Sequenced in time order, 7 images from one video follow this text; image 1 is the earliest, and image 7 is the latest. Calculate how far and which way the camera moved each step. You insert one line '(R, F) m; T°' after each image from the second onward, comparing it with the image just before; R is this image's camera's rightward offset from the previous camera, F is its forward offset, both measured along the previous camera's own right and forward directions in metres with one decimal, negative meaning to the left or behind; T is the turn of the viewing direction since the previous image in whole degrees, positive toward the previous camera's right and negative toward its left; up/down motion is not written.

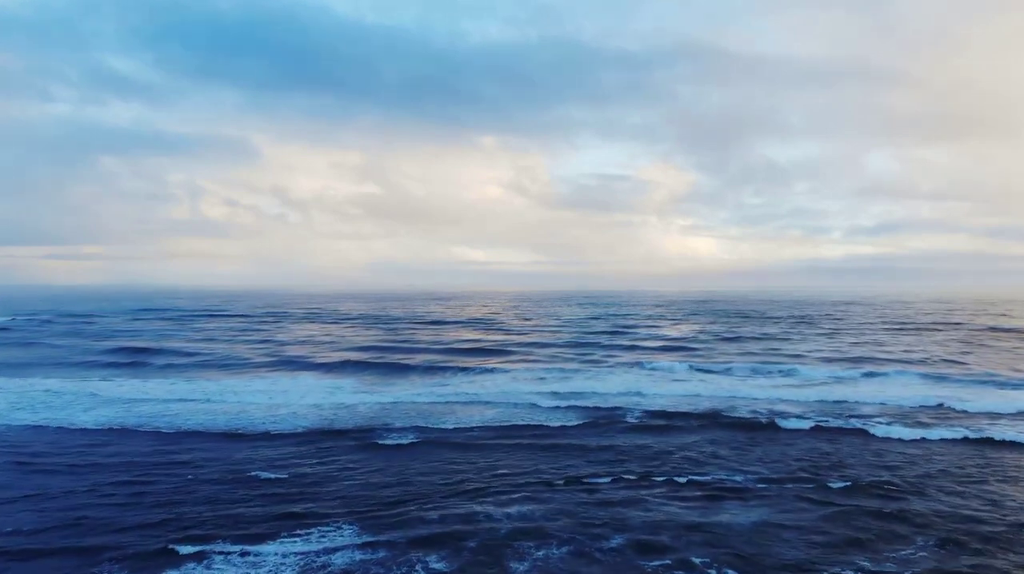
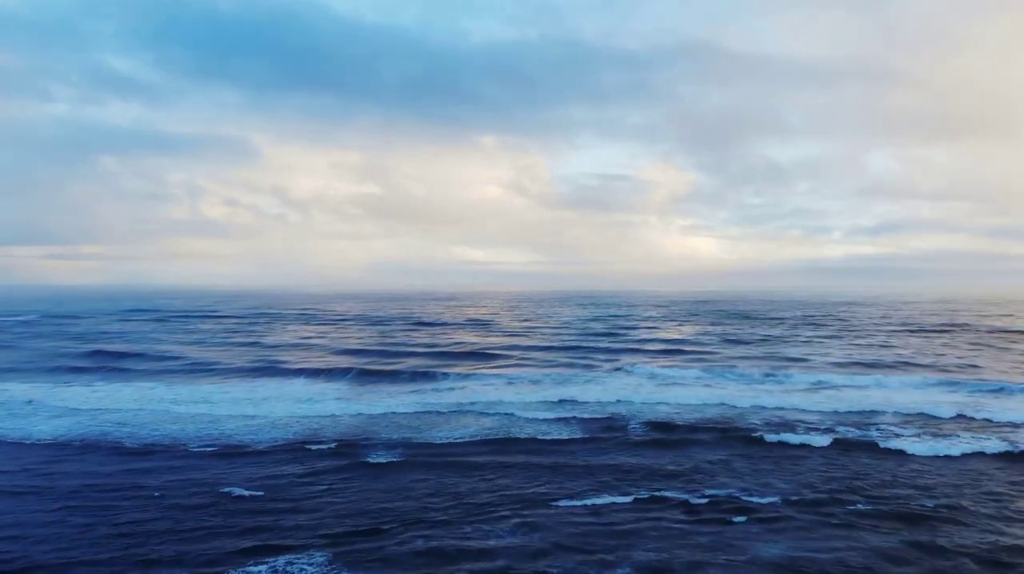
(+0.1, +0.9) m; 0°
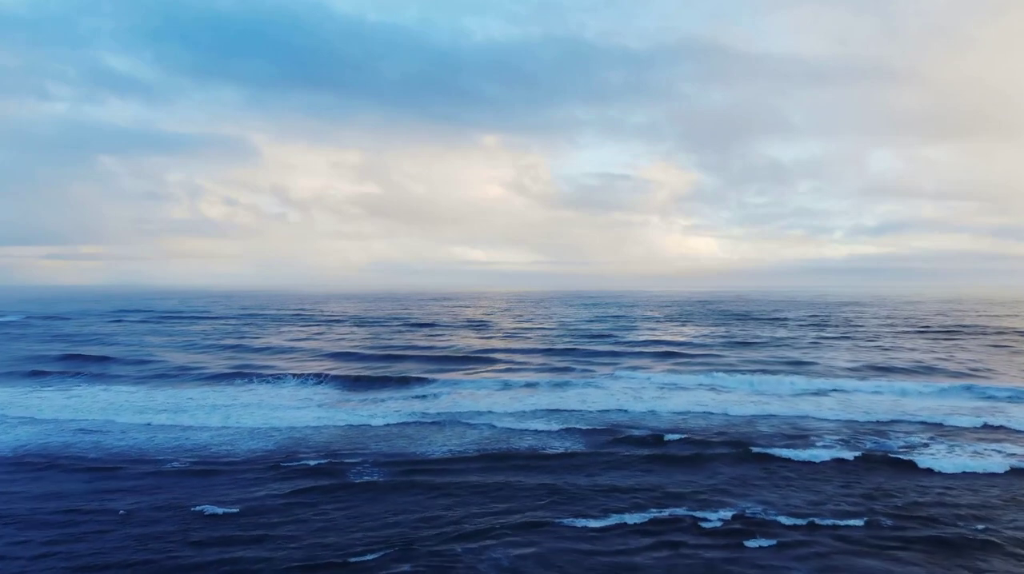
(+0.1, +1.0) m; 0°
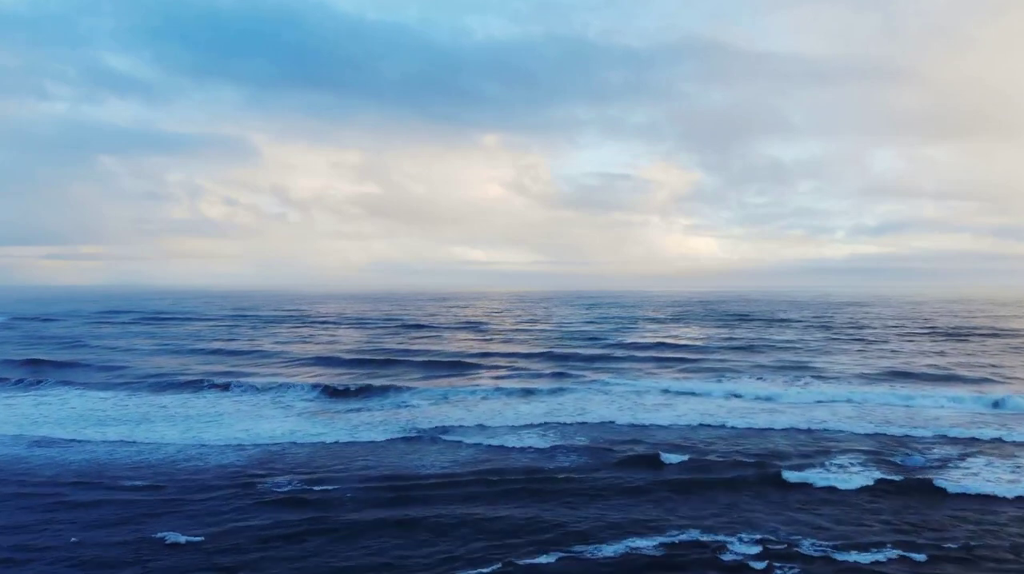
(0.0, +1.2) m; 0°
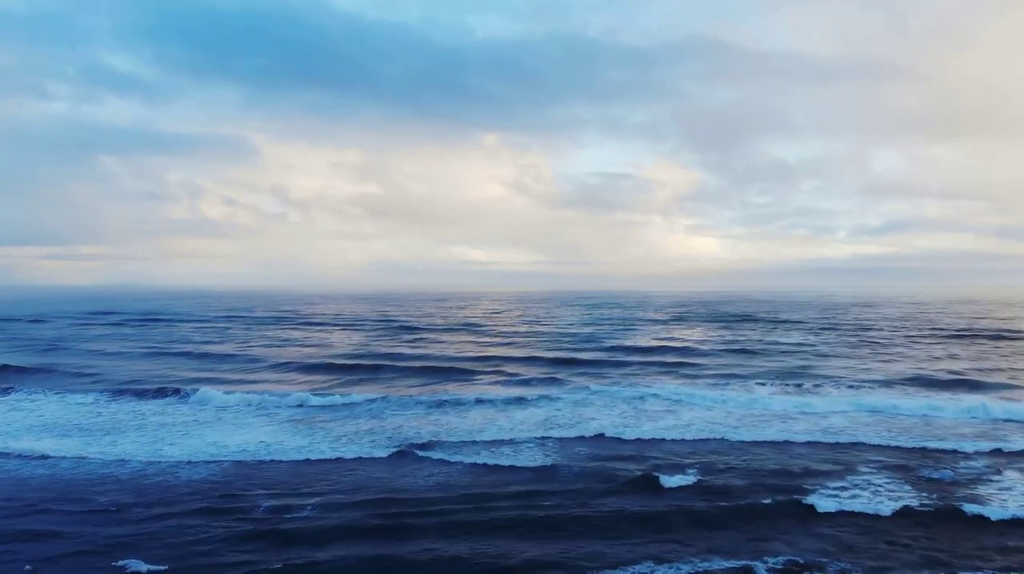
(0.0, +1.0) m; 0°
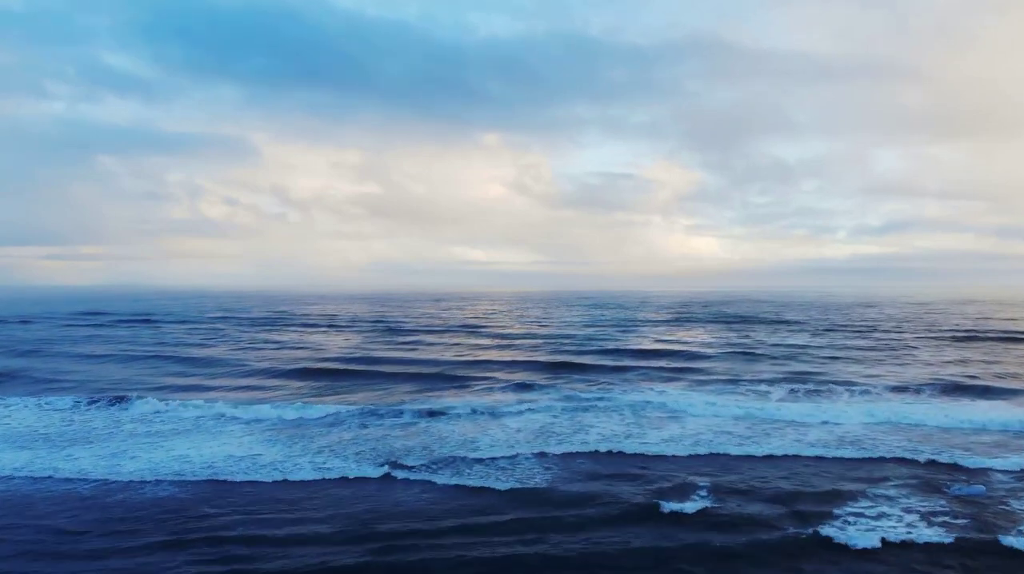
(+0.1, +1.0) m; 0°
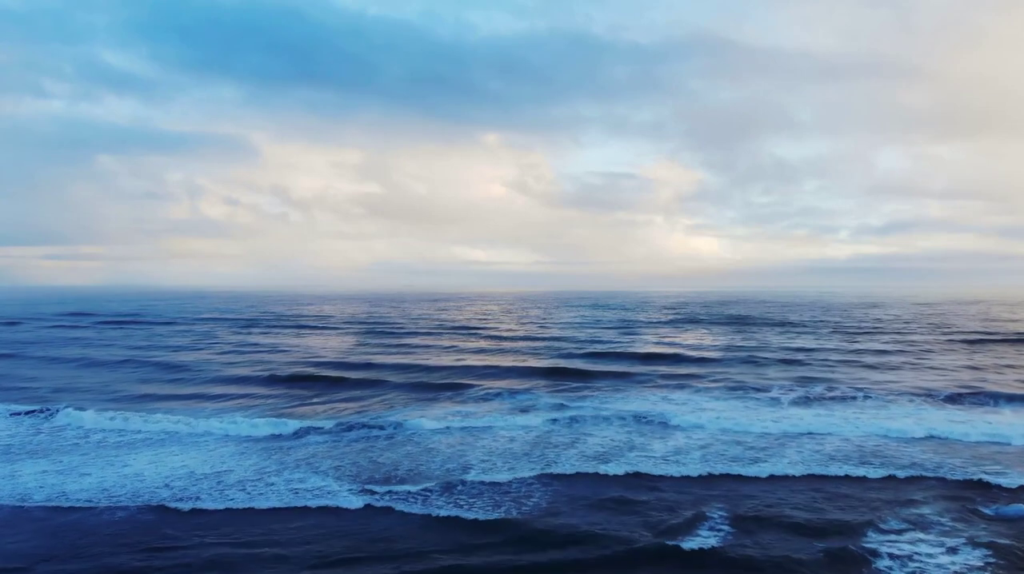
(+0.2, +1.2) m; 0°
